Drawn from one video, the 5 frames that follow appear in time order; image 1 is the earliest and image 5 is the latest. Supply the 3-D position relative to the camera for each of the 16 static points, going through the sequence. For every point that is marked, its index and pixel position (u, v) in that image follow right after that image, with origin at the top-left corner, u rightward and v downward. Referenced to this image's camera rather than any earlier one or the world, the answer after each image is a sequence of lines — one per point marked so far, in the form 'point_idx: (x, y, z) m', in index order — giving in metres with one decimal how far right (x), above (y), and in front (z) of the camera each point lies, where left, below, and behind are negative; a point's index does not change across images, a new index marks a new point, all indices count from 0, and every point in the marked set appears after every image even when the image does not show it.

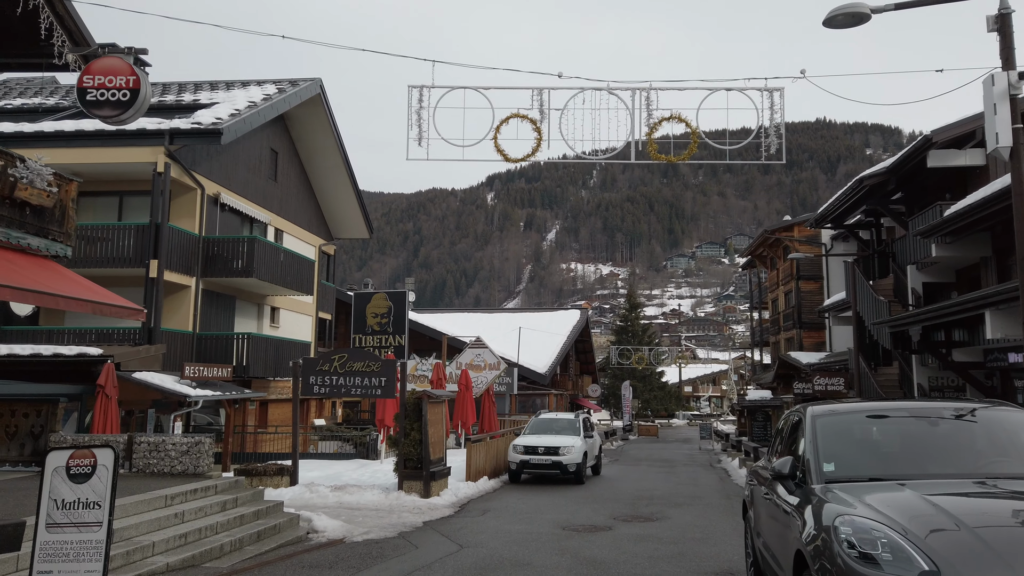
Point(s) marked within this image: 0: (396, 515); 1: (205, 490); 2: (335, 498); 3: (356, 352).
0: (-2.0, -3.9, +12.8) m
1: (-4.1, -2.7, +10.0) m
2: (-3.3, -3.9, +13.8) m
3: (-3.1, -1.3, +14.9) m
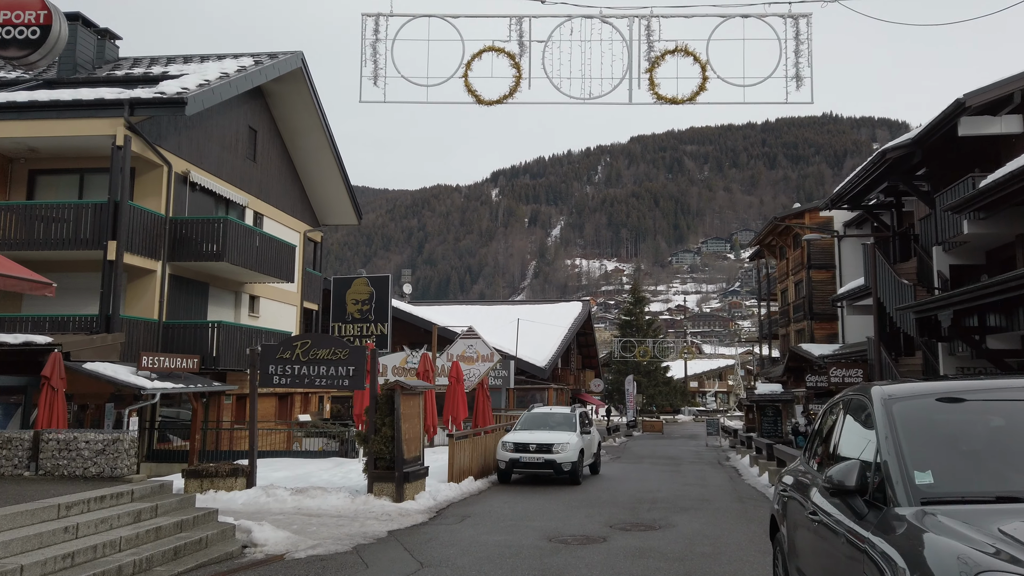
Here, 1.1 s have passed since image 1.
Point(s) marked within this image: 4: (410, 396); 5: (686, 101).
0: (-2.3, -3.5, +11.1) m
1: (-4.4, -2.3, +8.4) m
2: (-3.5, -3.5, +12.2) m
3: (-3.4, -0.9, +13.3) m
4: (-1.8, -2.0, +13.7) m
5: (+2.2, +2.4, +9.6) m
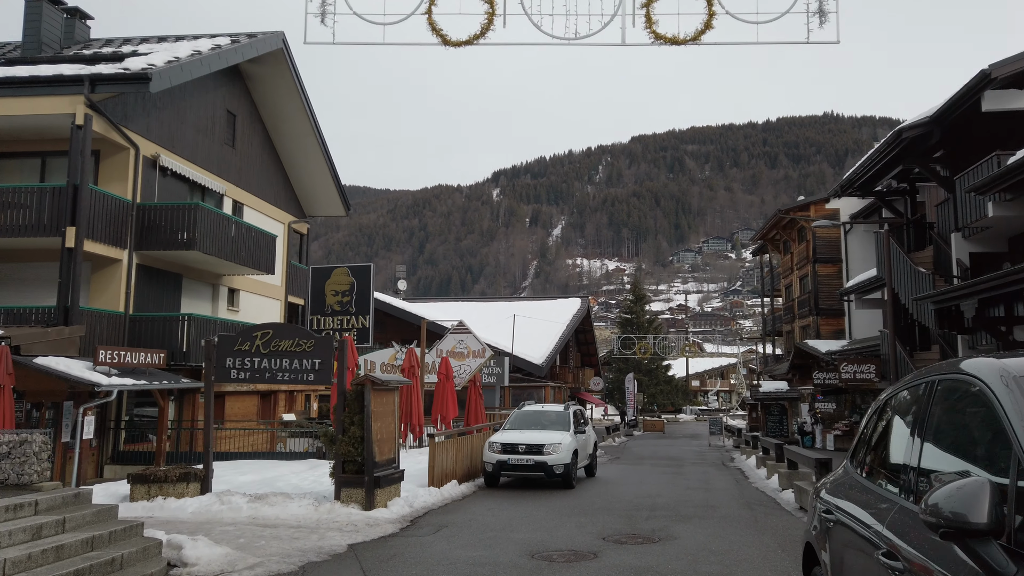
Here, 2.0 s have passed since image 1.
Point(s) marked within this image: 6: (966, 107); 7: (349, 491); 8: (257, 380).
0: (-2.5, -3.2, +9.8) m
1: (-4.7, -2.1, +7.1) m
2: (-3.8, -3.2, +10.9) m
3: (-3.6, -0.6, +12.0) m
4: (-2.1, -1.7, +12.4) m
5: (+1.9, +2.7, +8.3) m
6: (+10.5, +4.2, +17.4) m
7: (-2.5, -3.1, +11.5) m
8: (-4.0, -1.5, +11.9) m
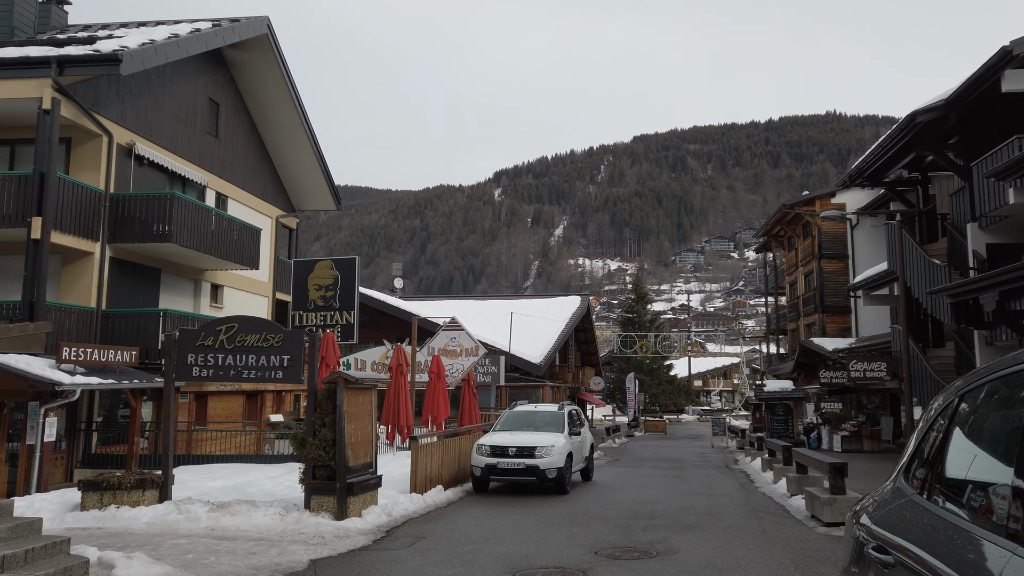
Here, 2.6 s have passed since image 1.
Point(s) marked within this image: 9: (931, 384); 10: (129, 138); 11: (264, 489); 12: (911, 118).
0: (-2.7, -3.1, +8.9) m
1: (-4.9, -1.9, +6.1) m
2: (-4.0, -3.1, +9.9) m
3: (-3.8, -0.5, +11.0) m
4: (-2.3, -1.6, +11.4) m
5: (+1.7, +2.8, +7.3) m
6: (+10.3, +4.3, +16.4) m
7: (-2.7, -2.9, +10.5) m
8: (-4.2, -1.3, +11.0) m
9: (+10.5, -2.4, +18.8) m
10: (-9.8, +3.8, +19.3) m
11: (-4.2, -3.4, +12.8) m
12: (+9.4, +4.0, +17.8) m
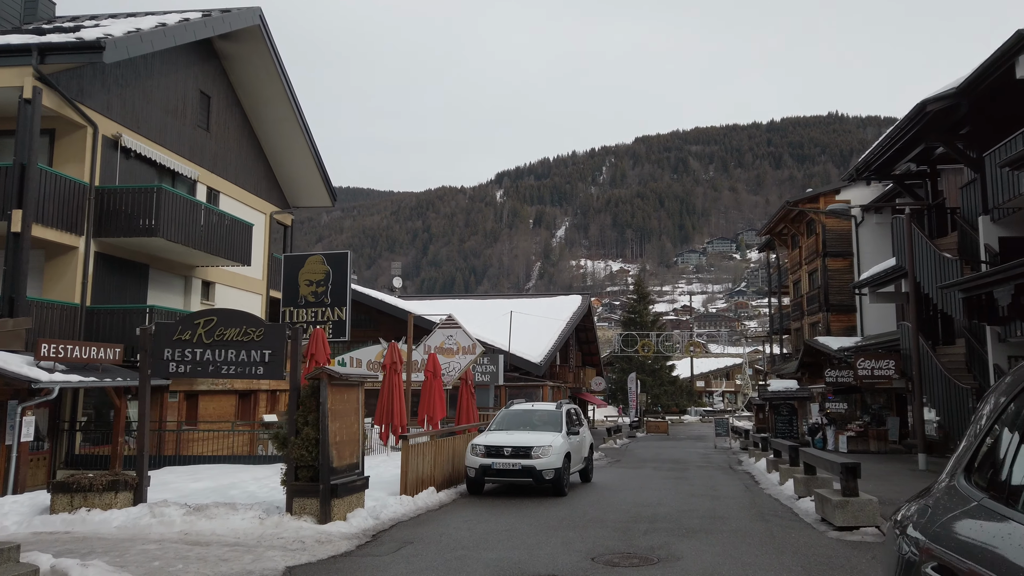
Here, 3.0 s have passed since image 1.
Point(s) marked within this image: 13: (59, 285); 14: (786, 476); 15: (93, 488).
0: (-2.8, -2.9, +8.3) m
1: (-5.0, -1.8, +5.6) m
2: (-4.1, -3.0, +9.4) m
3: (-3.9, -0.3, +10.5) m
4: (-2.4, -1.4, +10.8) m
5: (+1.6, +3.0, +6.8) m
6: (+10.2, +4.5, +15.9) m
7: (-2.8, -2.8, +10.0) m
8: (-4.3, -1.2, +10.4) m
9: (+10.4, -2.3, +18.3) m
10: (-9.9, +3.9, +18.7) m
11: (-4.3, -3.3, +12.2) m
12: (+9.3, +4.1, +17.2) m
13: (-10.5, +0.1, +17.5) m
14: (+5.4, -3.7, +15.0) m
15: (-5.5, -2.6, +10.0) m
